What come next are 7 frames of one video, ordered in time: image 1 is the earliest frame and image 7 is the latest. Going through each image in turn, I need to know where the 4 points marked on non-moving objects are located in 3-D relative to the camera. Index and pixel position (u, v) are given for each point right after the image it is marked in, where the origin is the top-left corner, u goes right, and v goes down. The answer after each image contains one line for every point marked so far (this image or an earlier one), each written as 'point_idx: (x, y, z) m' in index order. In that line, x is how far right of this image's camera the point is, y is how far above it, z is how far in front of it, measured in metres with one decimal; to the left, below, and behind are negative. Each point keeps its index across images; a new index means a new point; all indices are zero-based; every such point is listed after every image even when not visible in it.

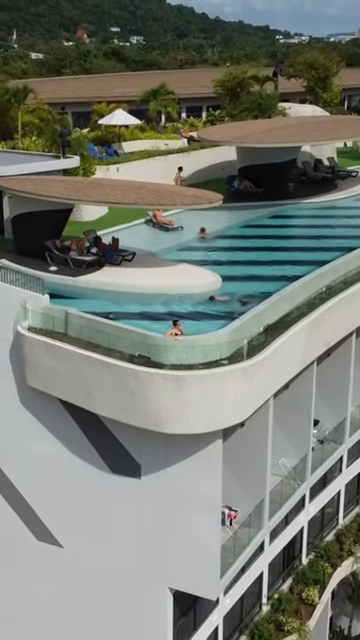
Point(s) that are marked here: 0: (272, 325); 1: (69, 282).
0: (+1.5, -0.1, +14.9) m
1: (-2.0, +0.7, +16.5) m
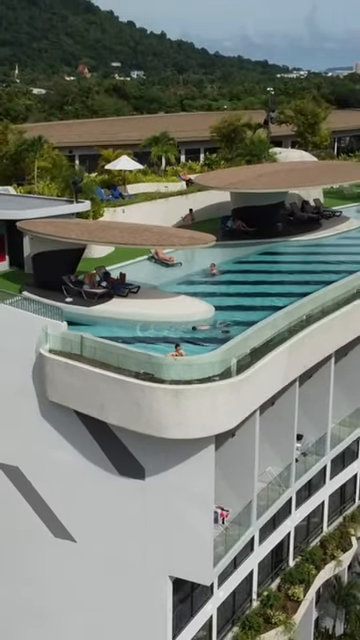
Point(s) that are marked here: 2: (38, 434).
0: (+1.5, -0.5, +17.4) m
1: (-2.0, +0.2, +19.0) m
2: (-2.9, -2.3, +18.5) m
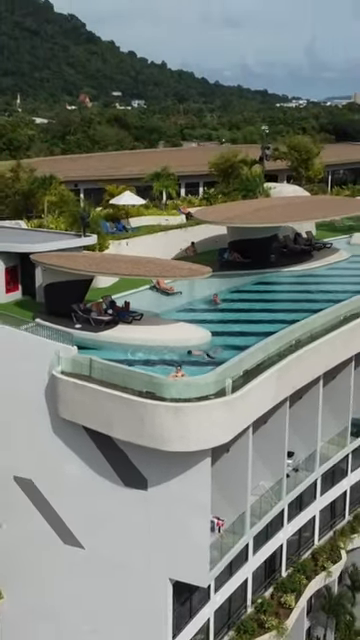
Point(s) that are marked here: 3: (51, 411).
0: (+1.5, -1.0, +19.2) m
1: (-2.0, -0.4, +20.8) m
2: (-2.9, -2.9, +20.2) m
3: (-2.9, -2.0, +19.8) m
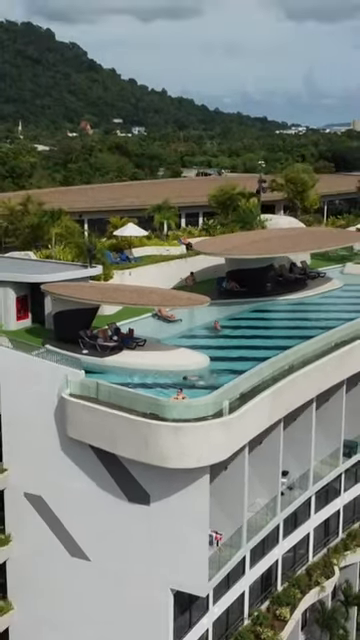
0: (+1.5, -1.6, +20.6) m
1: (-2.0, -1.0, +22.2) m
2: (-2.9, -3.5, +21.5) m
3: (-2.9, -2.6, +21.2) m
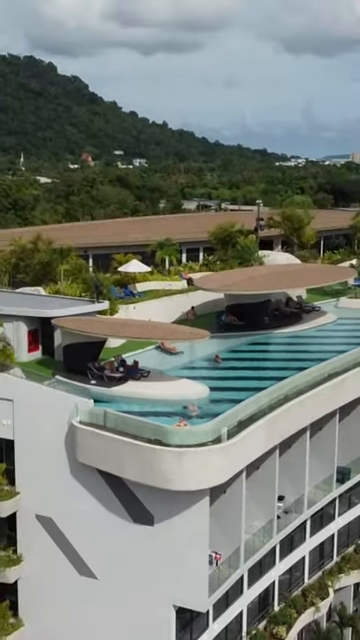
0: (+1.5, -2.5, +22.1) m
1: (-2.0, -1.9, +23.8) m
2: (-2.9, -4.4, +23.0) m
3: (-2.8, -3.4, +22.7) m
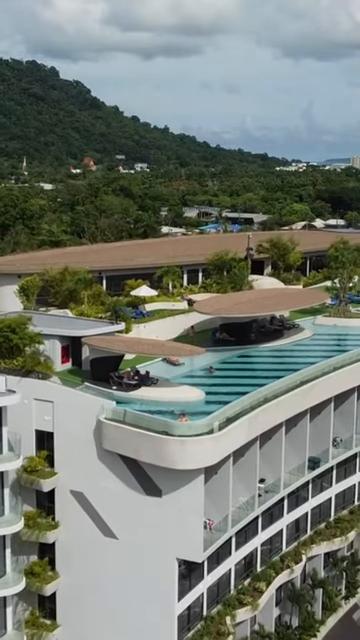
0: (+1.6, -3.1, +29.0) m
1: (-1.9, -2.6, +30.6) m
2: (-2.8, -5.0, +29.9) m
3: (-2.7, -4.1, +29.6) m
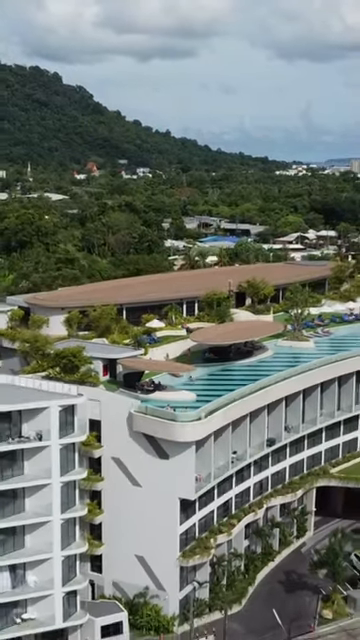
0: (+1.6, -4.7, +46.7) m
1: (-1.9, -4.1, +48.3) m
2: (-2.8, -6.6, +47.5) m
3: (-2.7, -5.7, +47.2) m
